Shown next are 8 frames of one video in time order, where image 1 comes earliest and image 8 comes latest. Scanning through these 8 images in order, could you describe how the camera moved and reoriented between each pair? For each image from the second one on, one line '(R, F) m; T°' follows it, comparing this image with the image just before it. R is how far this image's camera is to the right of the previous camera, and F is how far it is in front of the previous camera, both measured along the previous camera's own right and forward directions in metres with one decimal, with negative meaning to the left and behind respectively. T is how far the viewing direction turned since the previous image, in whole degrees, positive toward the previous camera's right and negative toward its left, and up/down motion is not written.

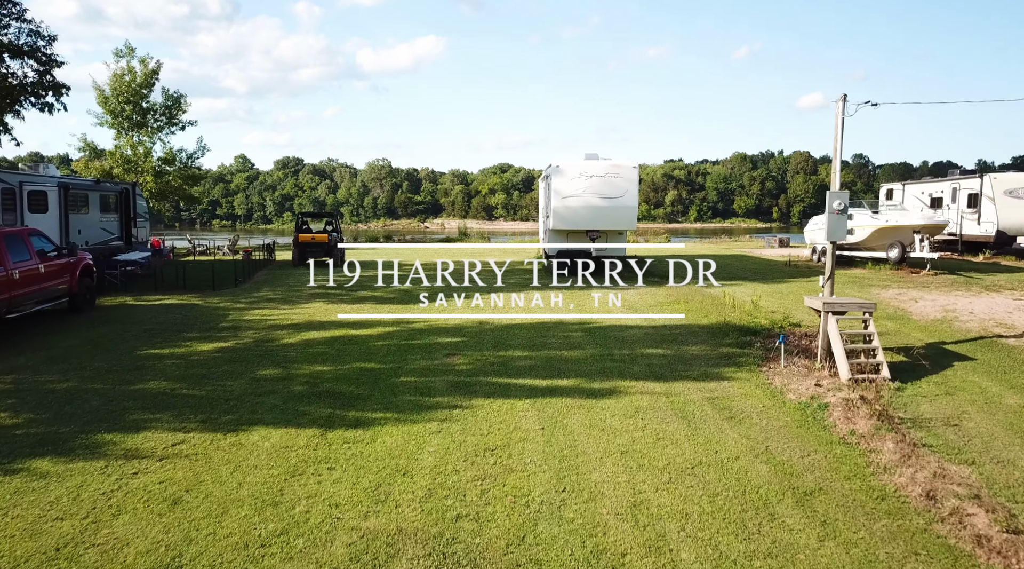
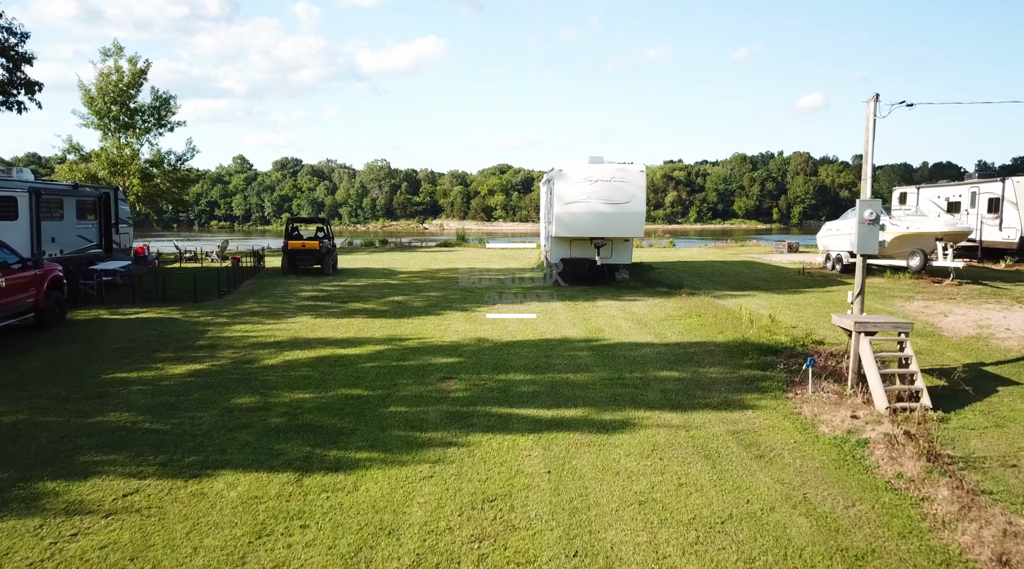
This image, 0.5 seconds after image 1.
(0.0, +0.9) m; 0°
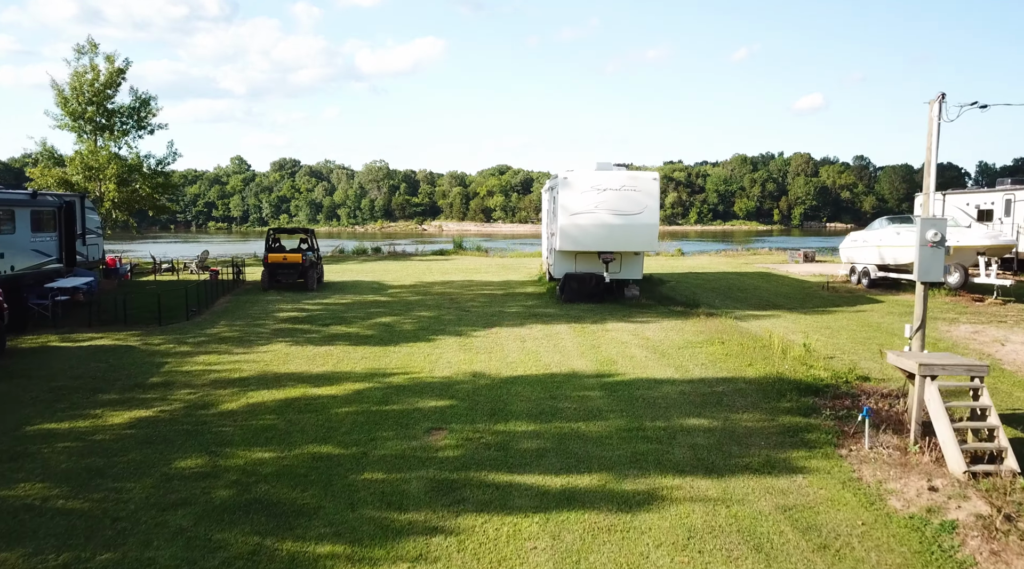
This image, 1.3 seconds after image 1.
(0.0, +1.5) m; 0°
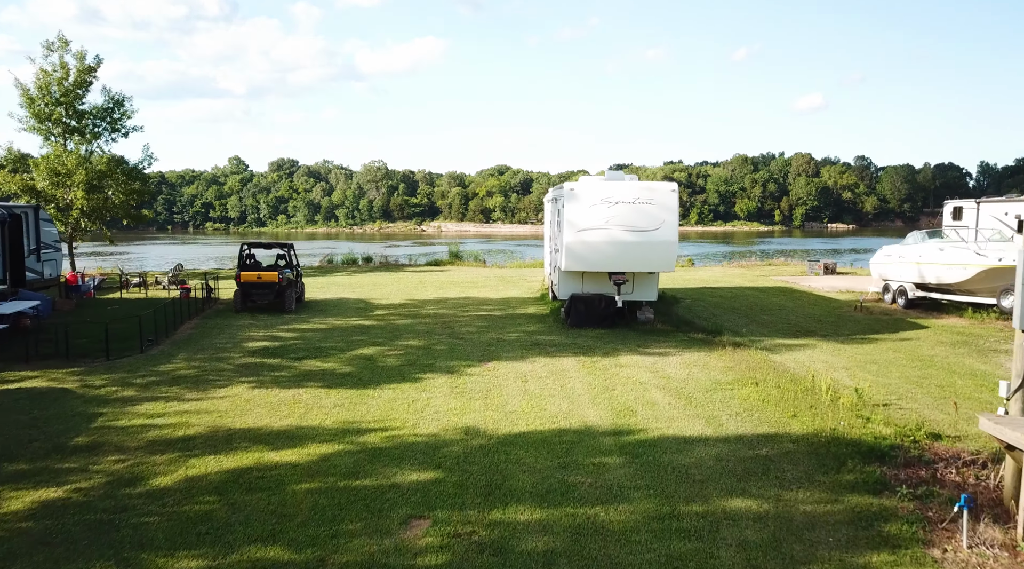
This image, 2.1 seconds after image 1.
(0.0, +1.7) m; 0°
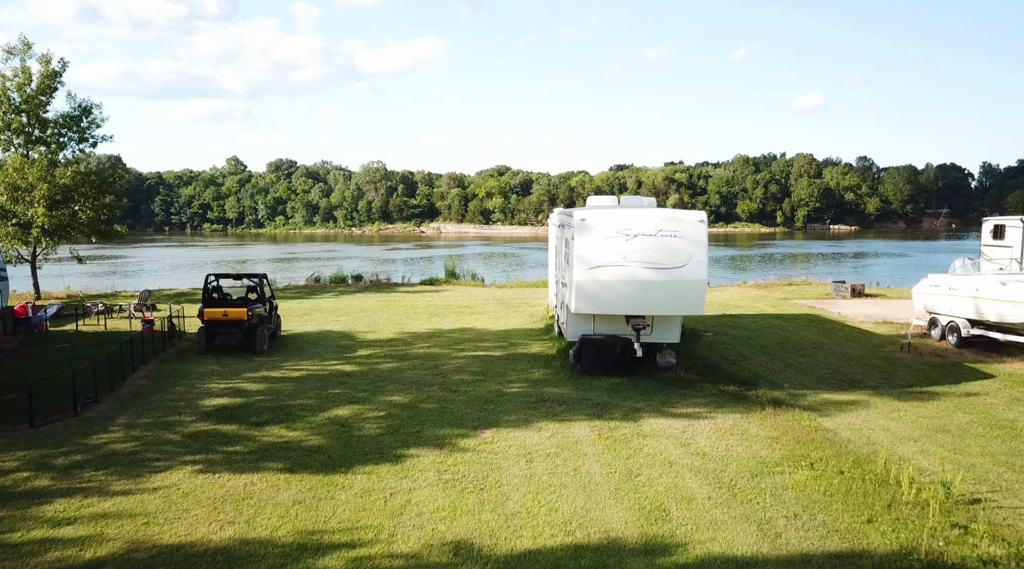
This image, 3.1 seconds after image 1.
(0.0, +1.9) m; 0°
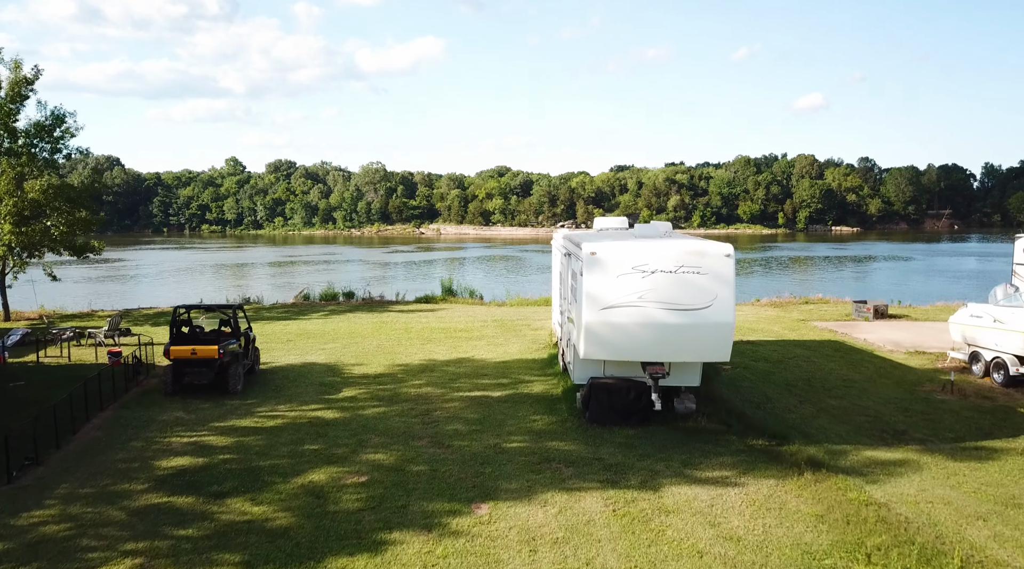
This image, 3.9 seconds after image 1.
(0.0, +1.4) m; 0°
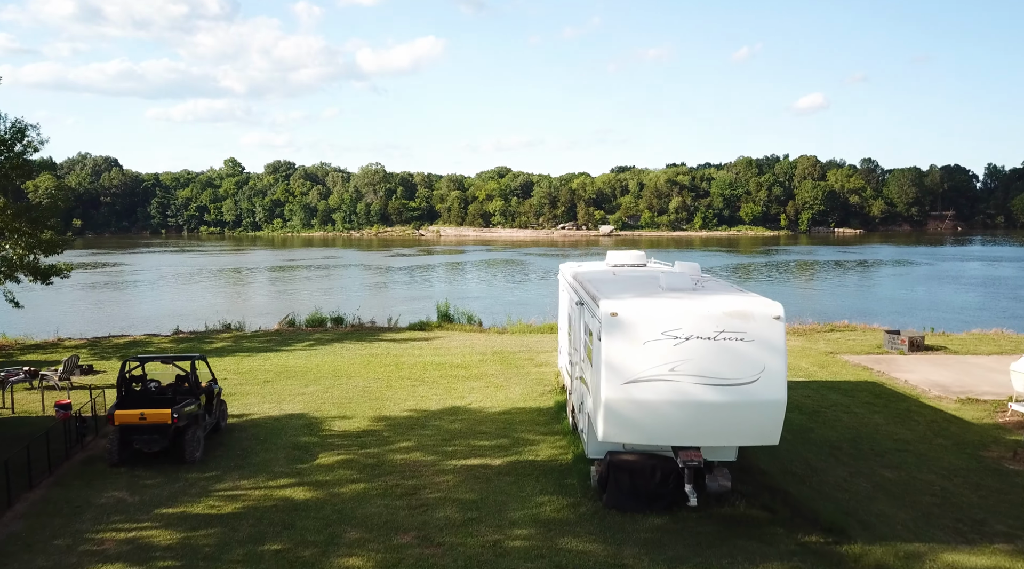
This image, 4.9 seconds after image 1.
(0.0, +1.8) m; 0°
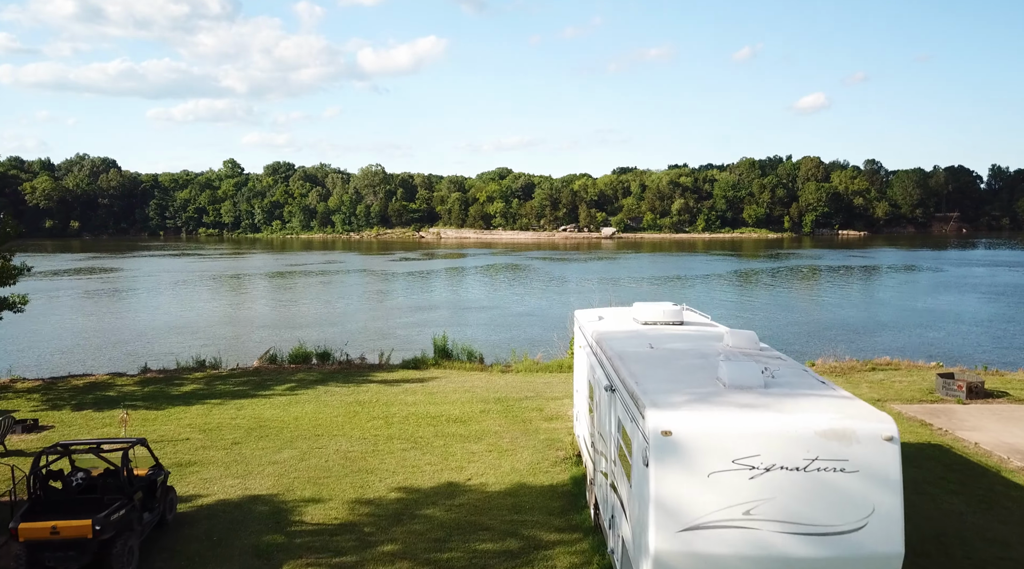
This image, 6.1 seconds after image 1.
(-0.1, +2.2) m; 0°
